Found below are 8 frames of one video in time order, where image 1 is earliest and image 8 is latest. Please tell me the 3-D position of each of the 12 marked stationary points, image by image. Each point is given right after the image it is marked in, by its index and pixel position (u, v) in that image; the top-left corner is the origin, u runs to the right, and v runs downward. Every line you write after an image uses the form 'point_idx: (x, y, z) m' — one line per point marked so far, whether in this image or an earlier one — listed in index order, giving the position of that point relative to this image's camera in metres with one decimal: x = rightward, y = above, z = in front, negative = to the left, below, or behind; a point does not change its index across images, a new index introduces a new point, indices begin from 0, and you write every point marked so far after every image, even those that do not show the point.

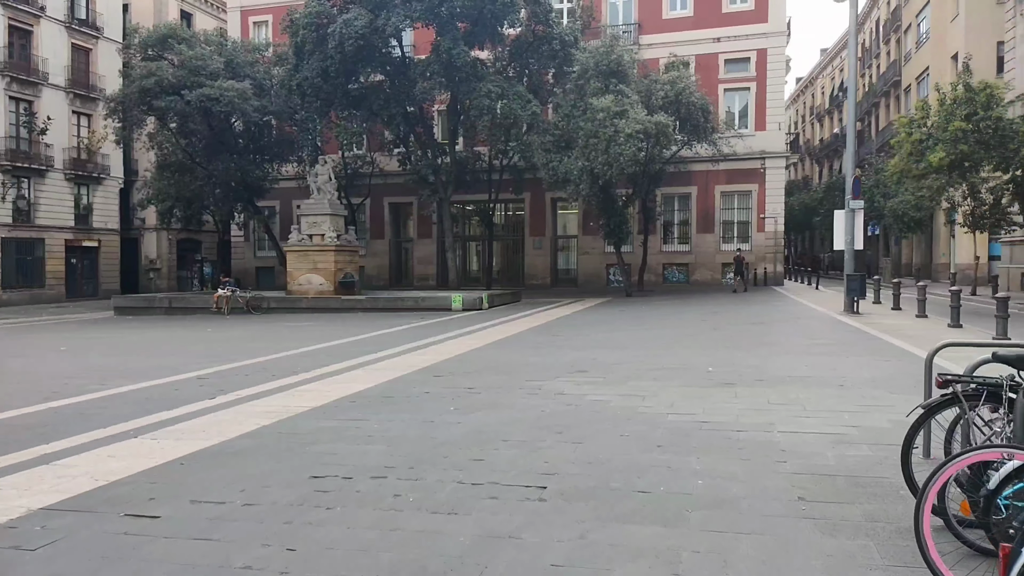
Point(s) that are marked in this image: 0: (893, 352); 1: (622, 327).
0: (+5.3, -0.9, +10.3) m
1: (+2.4, -0.9, +15.9) m
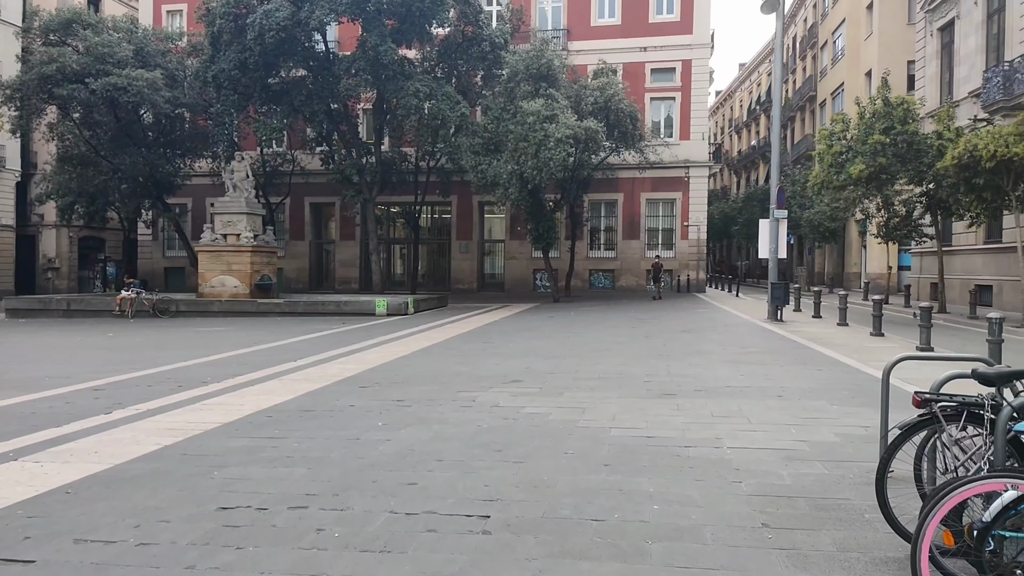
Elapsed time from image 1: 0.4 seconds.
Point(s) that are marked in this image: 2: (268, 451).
0: (+4.4, -1.0, +10.3) m
1: (+0.9, -1.0, +15.6) m
2: (-2.0, -1.3, +6.1) m
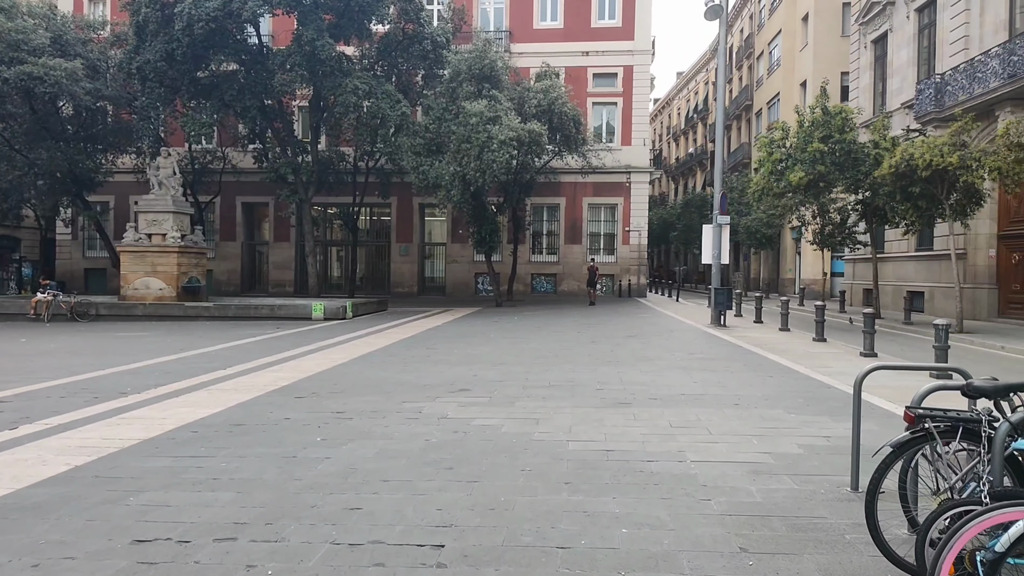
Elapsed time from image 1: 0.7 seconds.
0: (+3.6, -1.1, +10.3) m
1: (-0.3, -1.1, +15.2) m
2: (-2.4, -1.4, +5.5) m
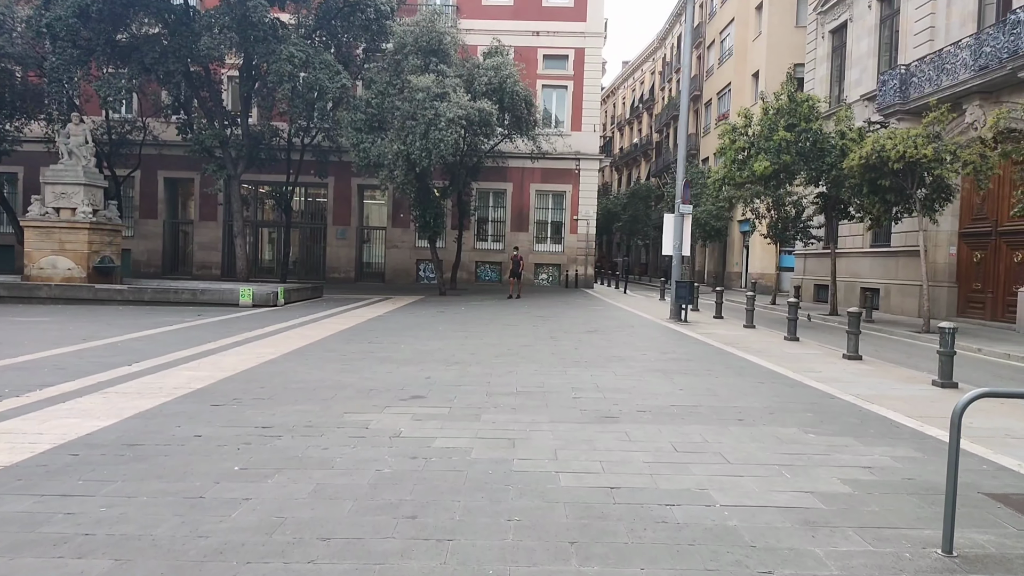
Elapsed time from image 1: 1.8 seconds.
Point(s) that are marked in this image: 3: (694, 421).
0: (+3.1, -1.0, +9.3) m
1: (-1.3, -0.8, +13.9) m
2: (-2.5, -1.3, +4.0) m
3: (+1.6, -1.1, +6.4) m
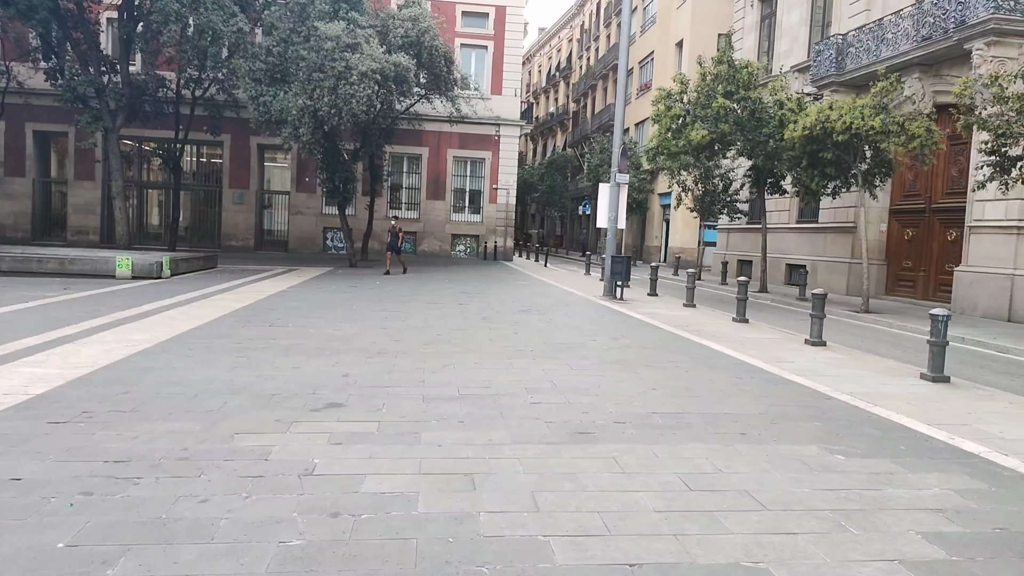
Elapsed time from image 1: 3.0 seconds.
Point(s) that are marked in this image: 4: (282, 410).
0: (+2.4, -0.8, +8.2) m
1: (-2.5, -0.4, +12.2) m
2: (-2.5, -1.2, +2.3) m
3: (+1.2, -1.0, +5.1) m
4: (-1.7, -0.9, +5.6) m
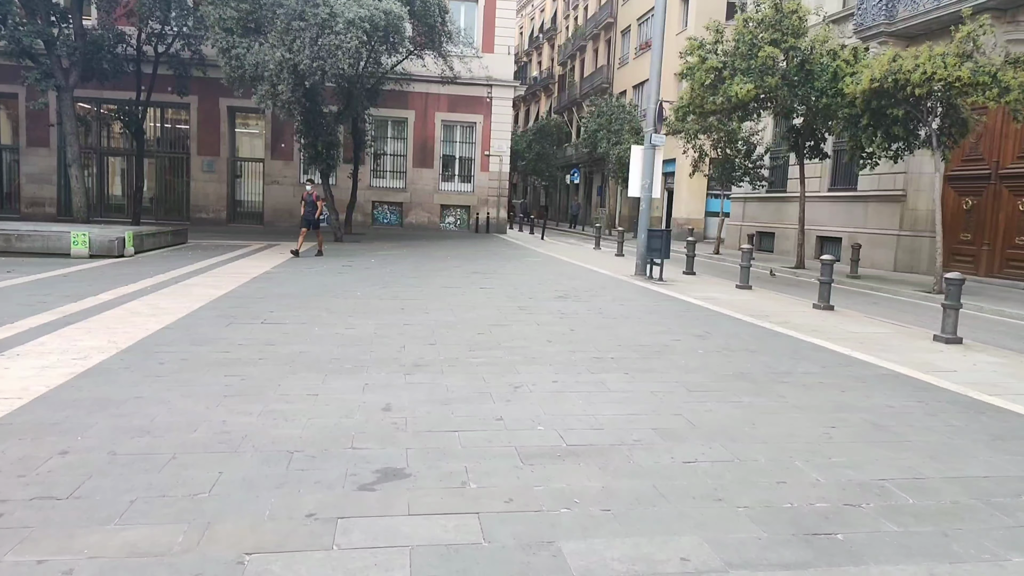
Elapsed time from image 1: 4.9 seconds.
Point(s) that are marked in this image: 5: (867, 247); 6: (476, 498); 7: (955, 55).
0: (+3.1, -0.7, +6.2) m
1: (-2.0, -0.2, +10.1) m
2: (-1.6, -1.4, +0.2) m
3: (+2.0, -1.1, +3.1) m
4: (-0.9, -0.9, +3.5) m
5: (+8.7, +1.0, +17.9) m
6: (-0.2, -1.0, +3.4) m
7: (+7.4, +3.9, +12.4) m
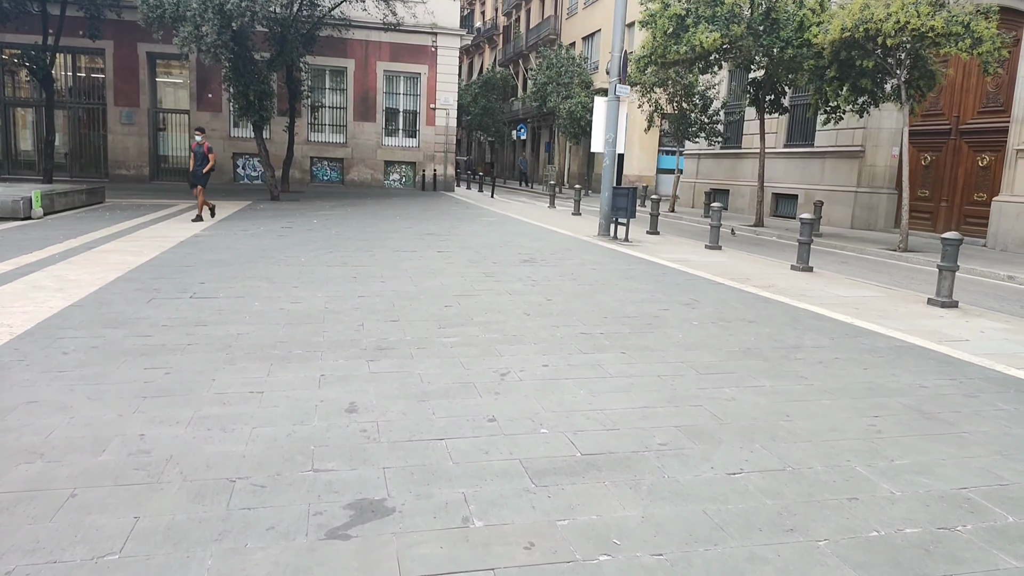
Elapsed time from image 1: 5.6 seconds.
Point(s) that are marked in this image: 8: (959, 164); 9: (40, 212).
0: (+2.9, -0.4, +5.7) m
1: (-2.4, +0.2, +9.0) m
2: (-1.2, -1.5, -0.7) m
3: (+2.1, -1.0, +2.5) m
4: (-0.9, -0.9, +2.6) m
5: (+7.5, +2.0, +17.6) m
6: (-0.1, -0.9, +2.6) m
7: (+6.7, +4.6, +11.8) m
8: (+9.4, +2.6, +15.5) m
9: (-9.0, +1.4, +14.1) m
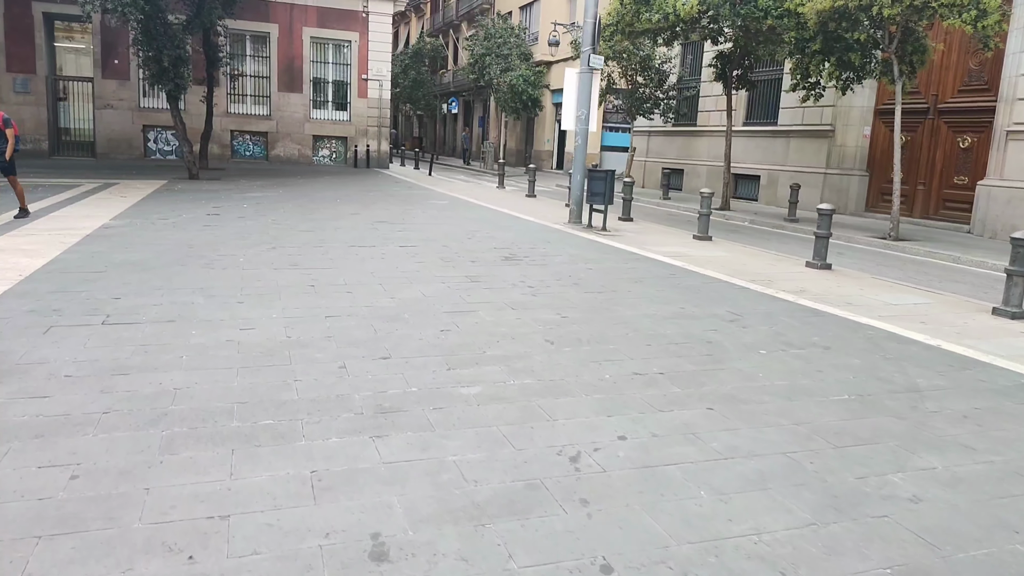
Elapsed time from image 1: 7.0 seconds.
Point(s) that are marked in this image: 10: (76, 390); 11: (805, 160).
0: (+3.1, -0.6, +4.5) m
1: (-2.5, +0.1, +7.4) m
2: (-0.4, -1.9, -2.1) m
3: (+2.7, -1.2, +1.3) m
4: (-0.3, -1.2, +1.2) m
5: (+6.5, +2.3, +16.8) m
6: (+0.5, -1.2, +1.2) m
7: (+6.2, +4.7, +10.9) m
8: (+8.6, +2.8, +14.8) m
9: (-9.6, +1.4, +11.7) m
10: (-2.4, -0.5, +4.1) m
11: (+7.0, +3.0, +17.6) m
